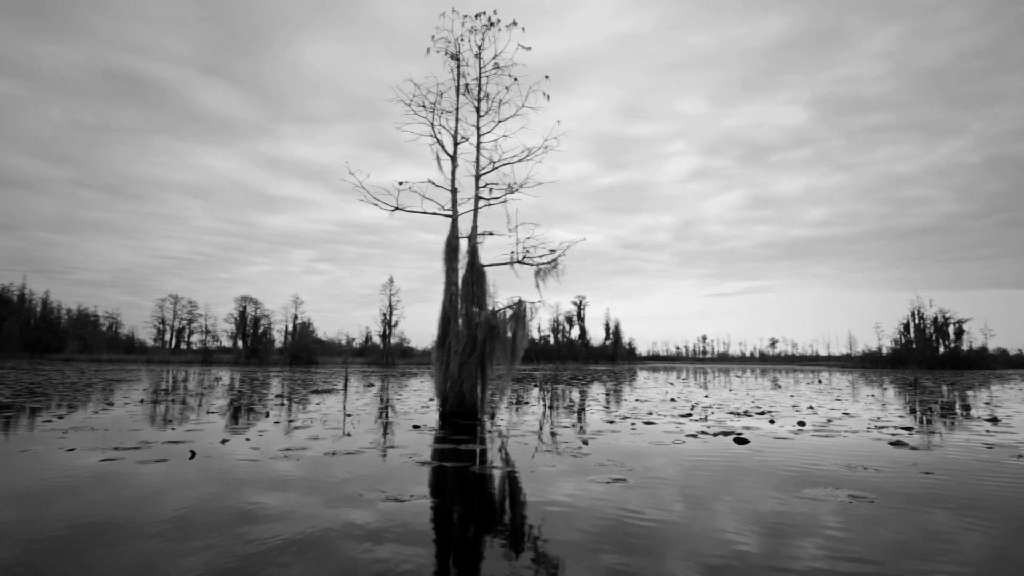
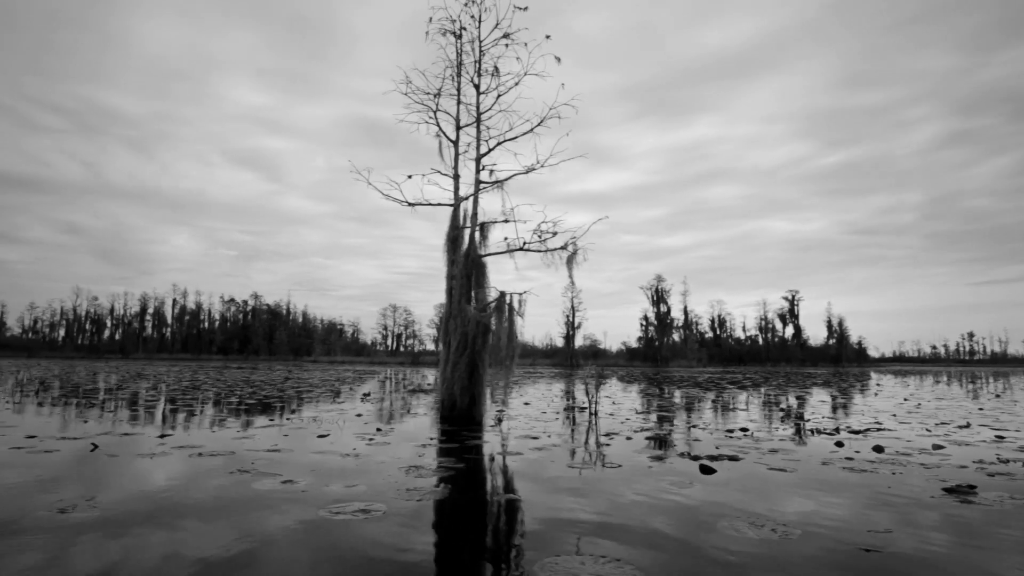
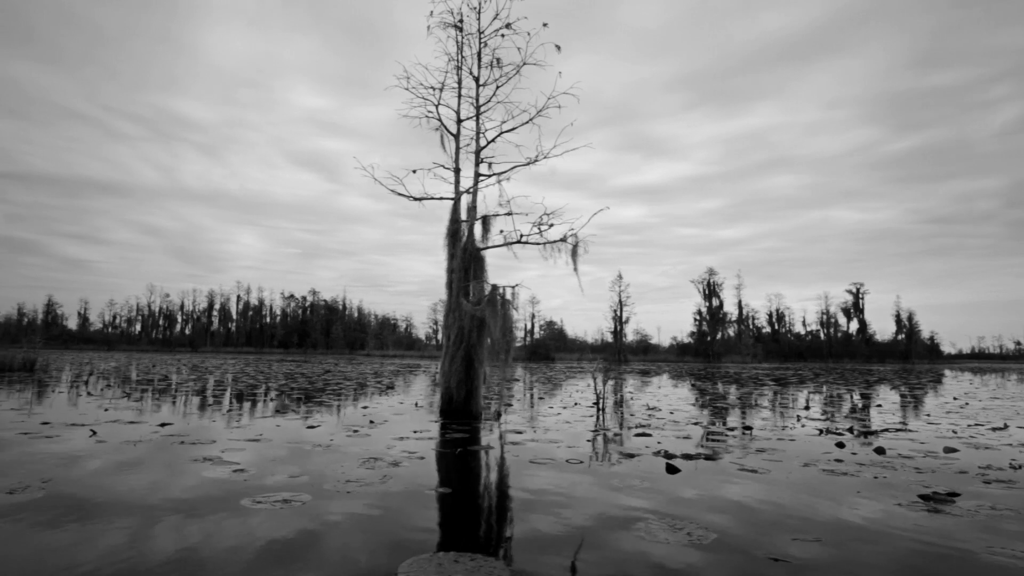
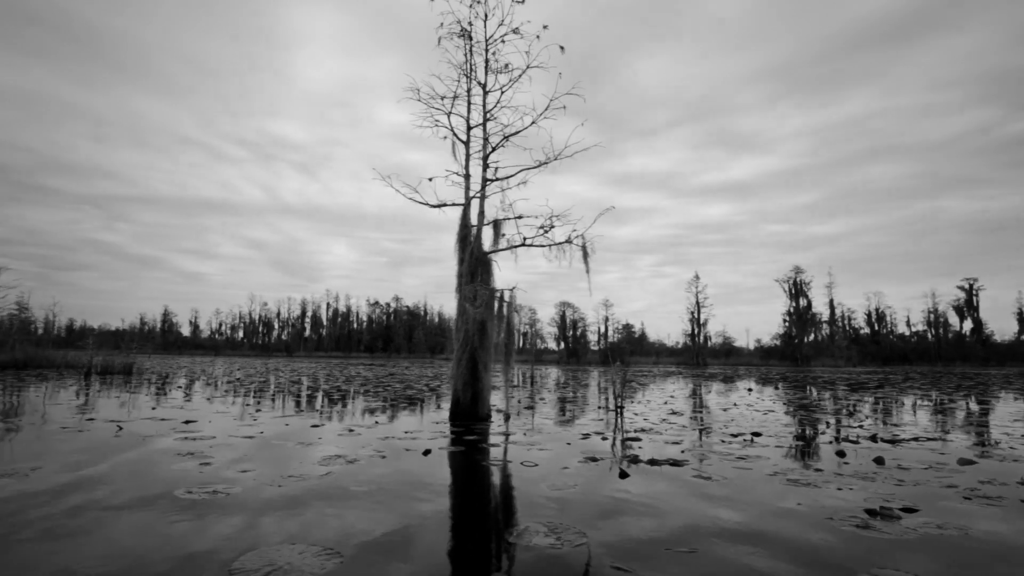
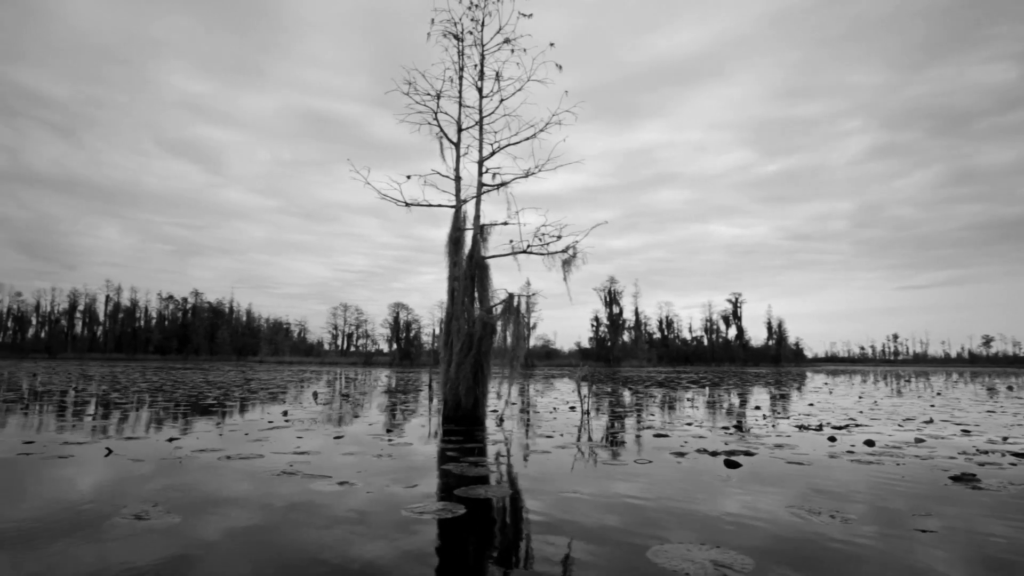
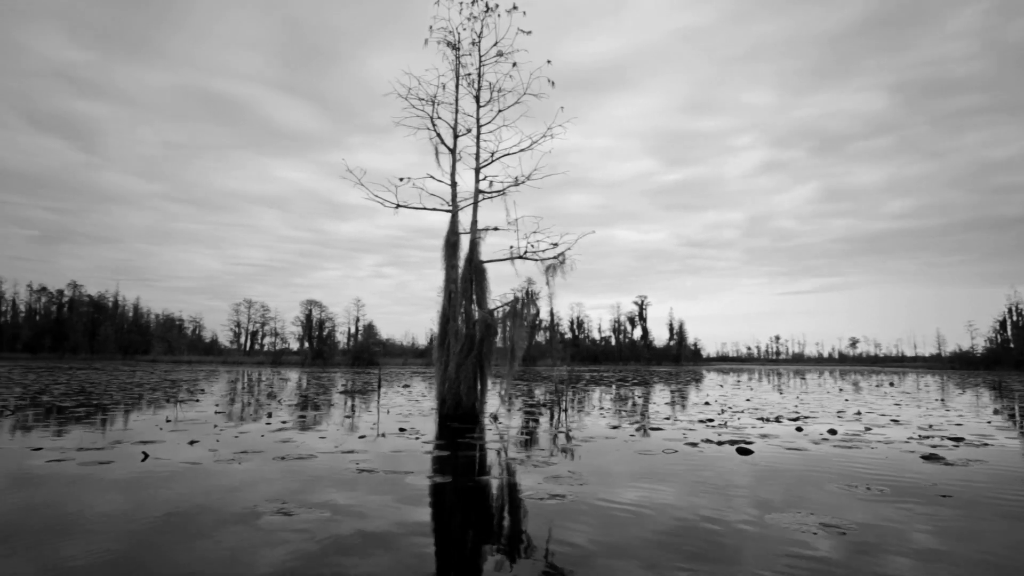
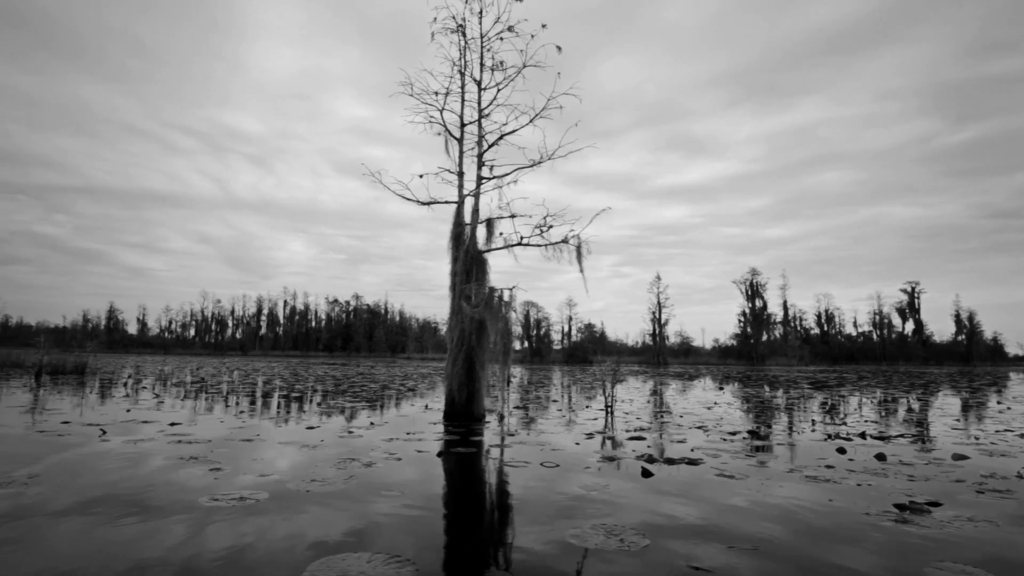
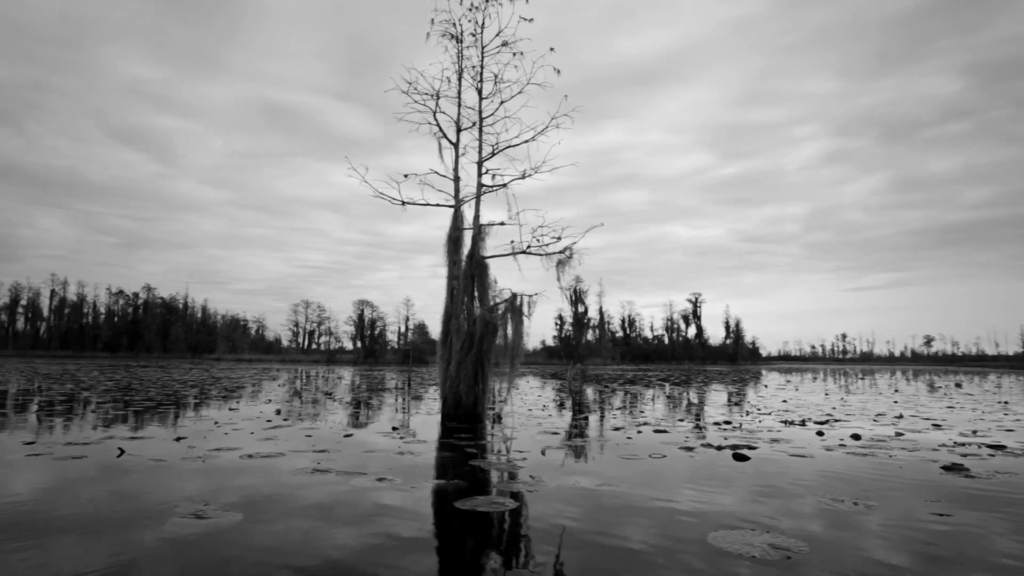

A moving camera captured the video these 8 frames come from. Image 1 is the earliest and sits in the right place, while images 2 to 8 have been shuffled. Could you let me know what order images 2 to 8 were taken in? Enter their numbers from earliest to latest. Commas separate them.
6, 8, 5, 2, 3, 7, 4
